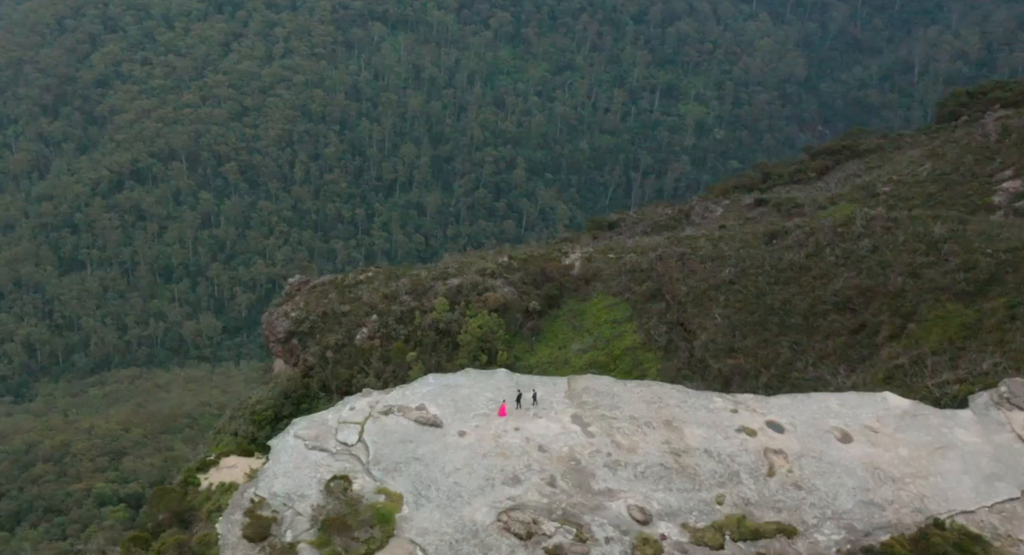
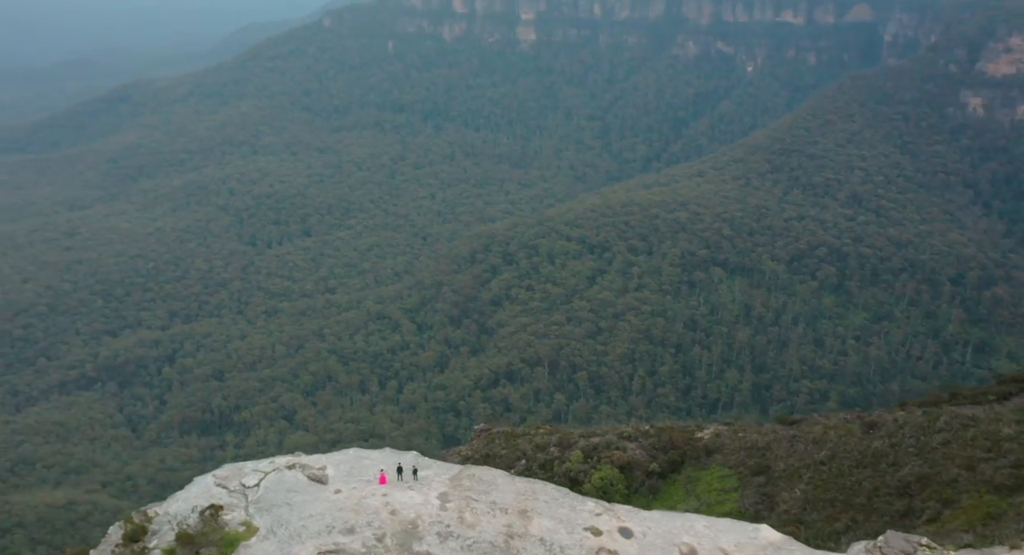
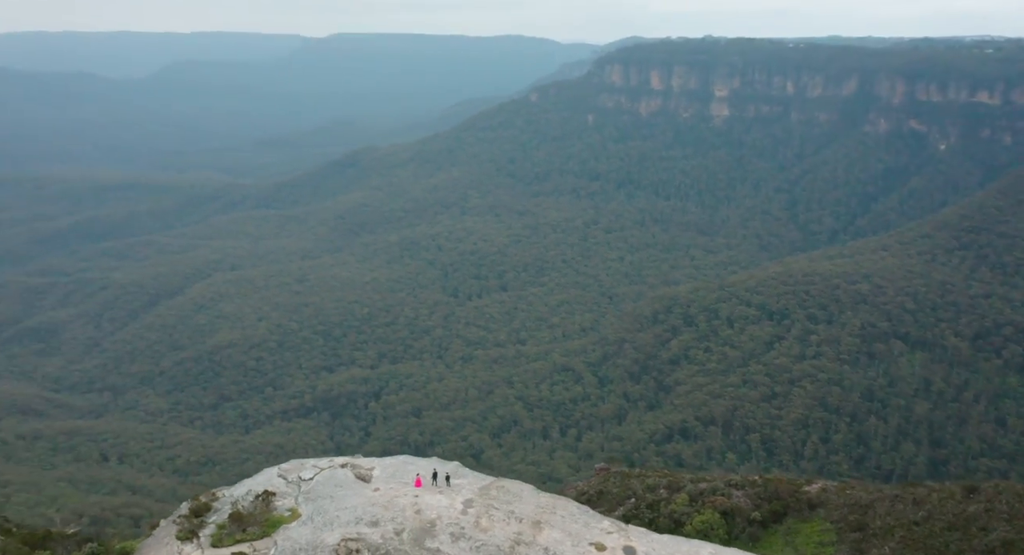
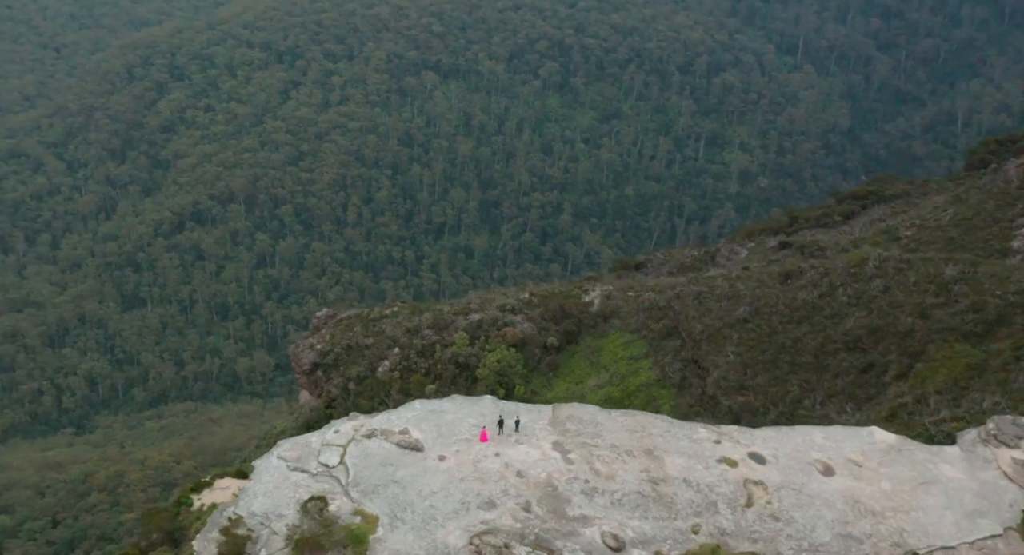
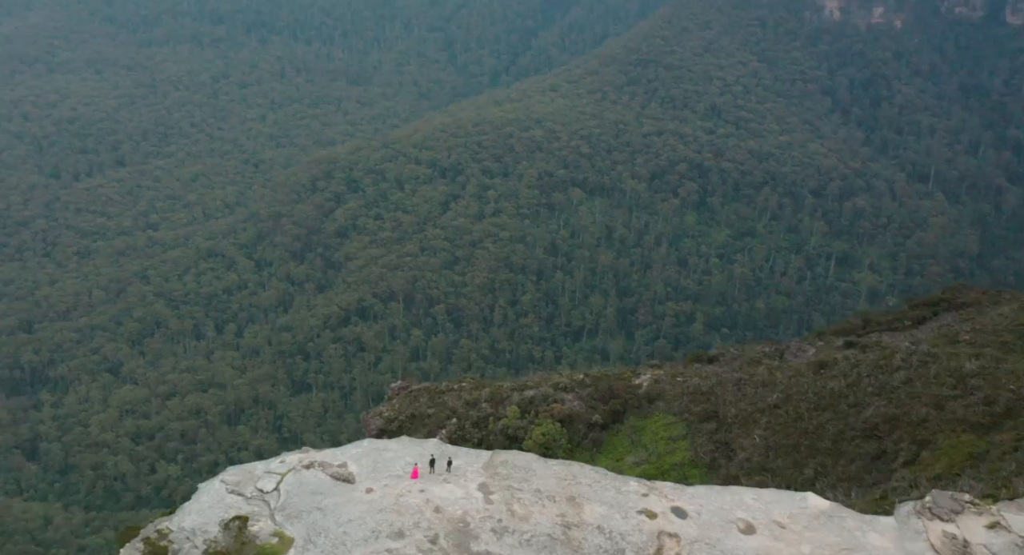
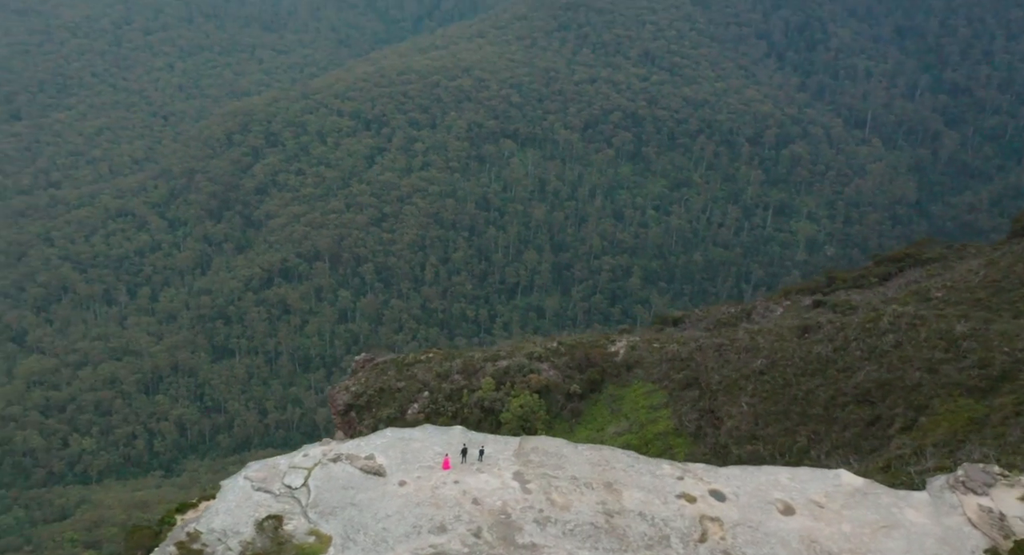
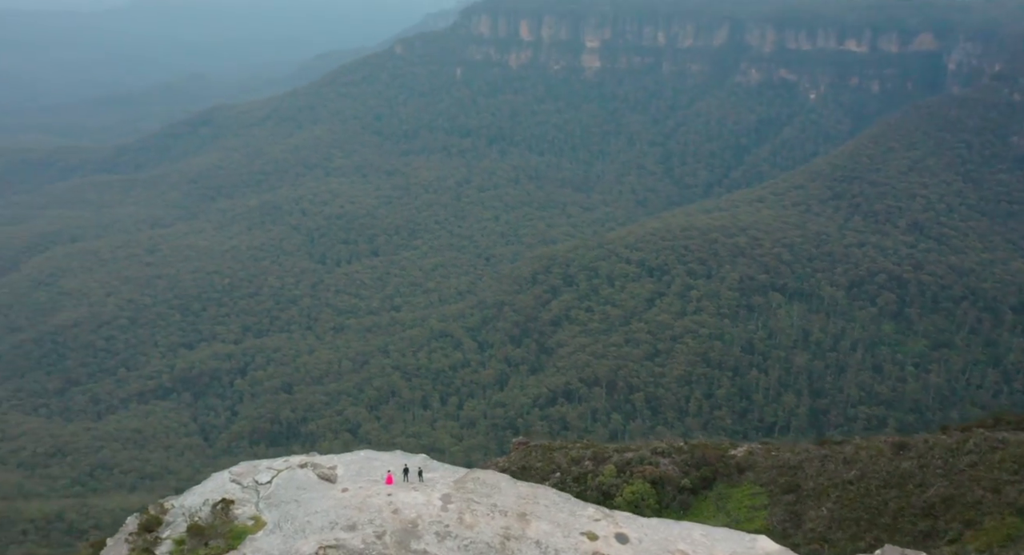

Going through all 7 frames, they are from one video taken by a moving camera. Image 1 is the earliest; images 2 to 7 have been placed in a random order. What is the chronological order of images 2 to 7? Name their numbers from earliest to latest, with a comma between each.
4, 6, 5, 2, 7, 3
